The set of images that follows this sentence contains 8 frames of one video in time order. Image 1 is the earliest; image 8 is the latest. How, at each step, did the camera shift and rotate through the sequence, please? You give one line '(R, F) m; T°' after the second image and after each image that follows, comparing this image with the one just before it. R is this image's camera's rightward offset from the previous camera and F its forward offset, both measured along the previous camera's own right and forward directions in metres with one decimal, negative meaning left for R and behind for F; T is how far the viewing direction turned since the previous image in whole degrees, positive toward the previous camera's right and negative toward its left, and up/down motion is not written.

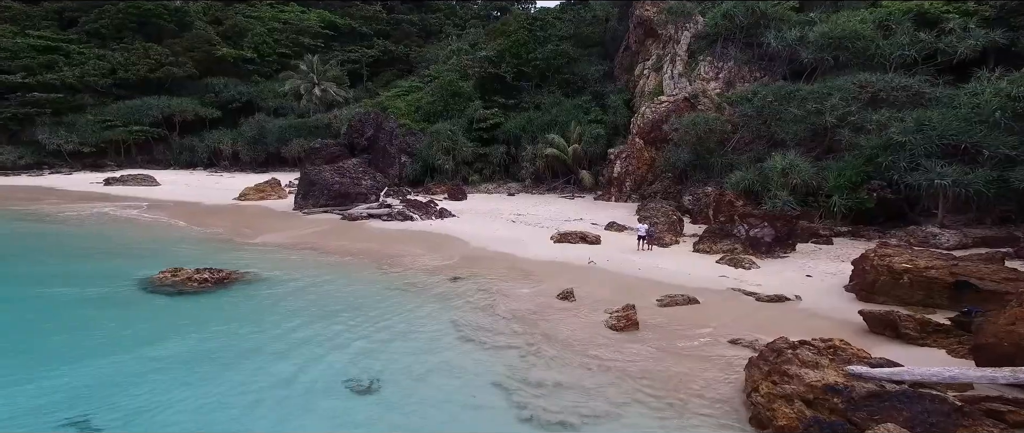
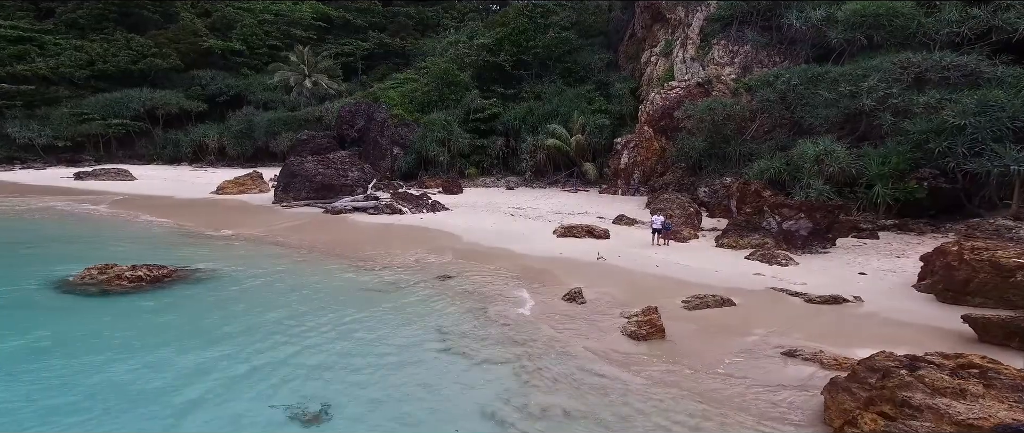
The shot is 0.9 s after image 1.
(-0.1, +1.7) m; +1°
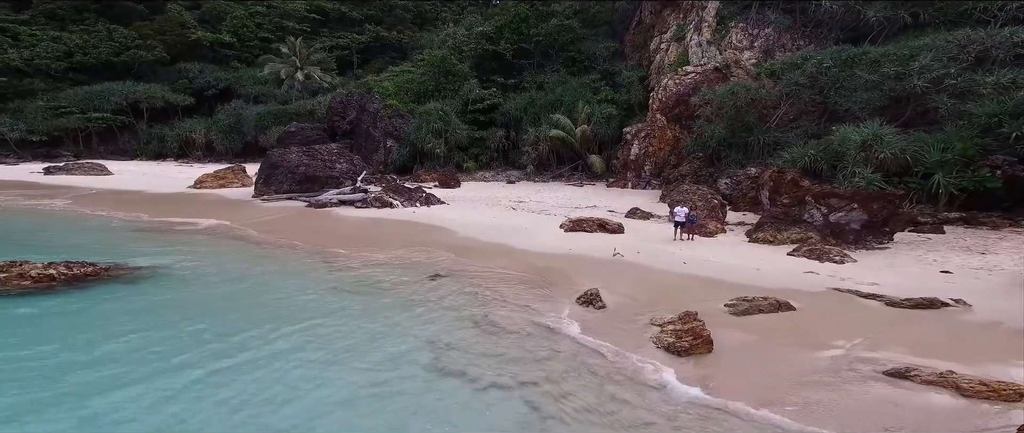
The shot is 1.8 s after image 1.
(-0.4, +1.6) m; +1°
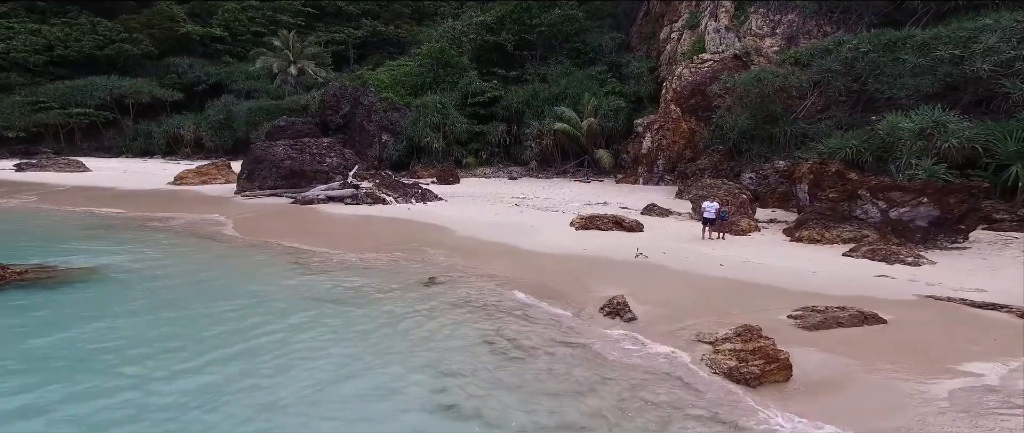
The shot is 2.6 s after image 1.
(-0.6, +1.4) m; 0°
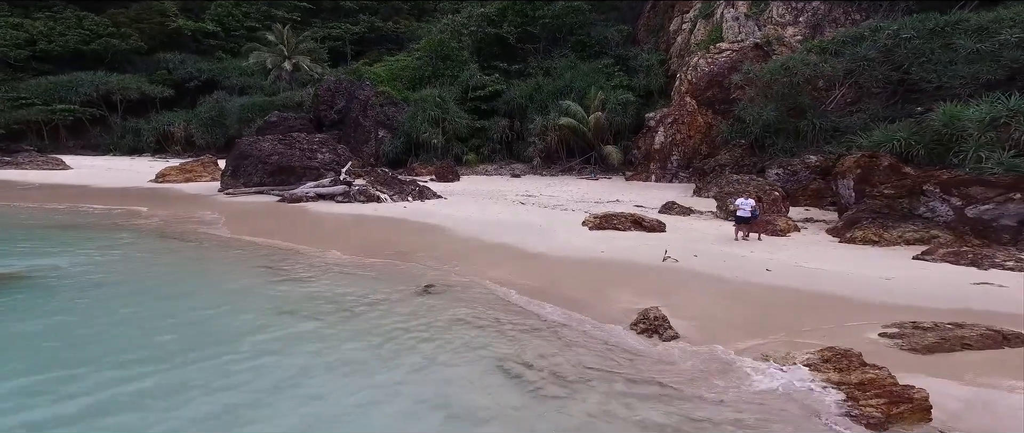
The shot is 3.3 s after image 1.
(-0.6, +1.2) m; 0°
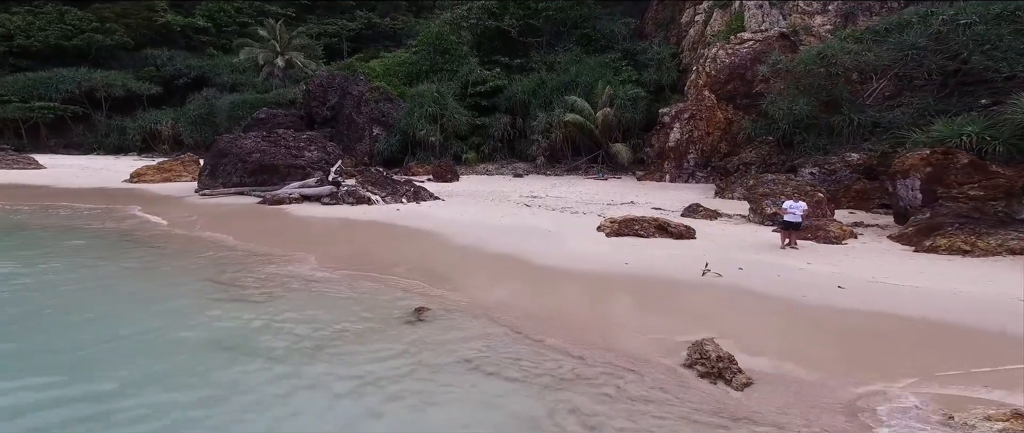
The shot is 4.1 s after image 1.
(-0.6, +1.4) m; 0°
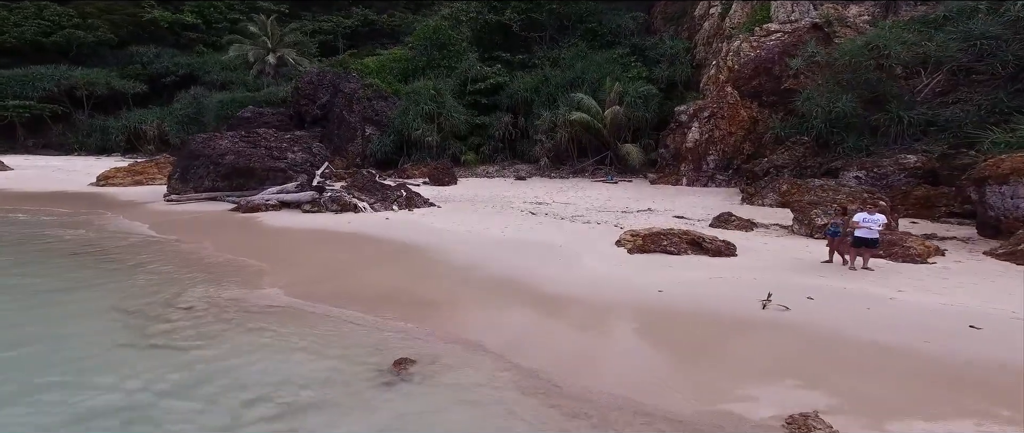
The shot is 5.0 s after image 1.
(-0.5, +1.5) m; 0°
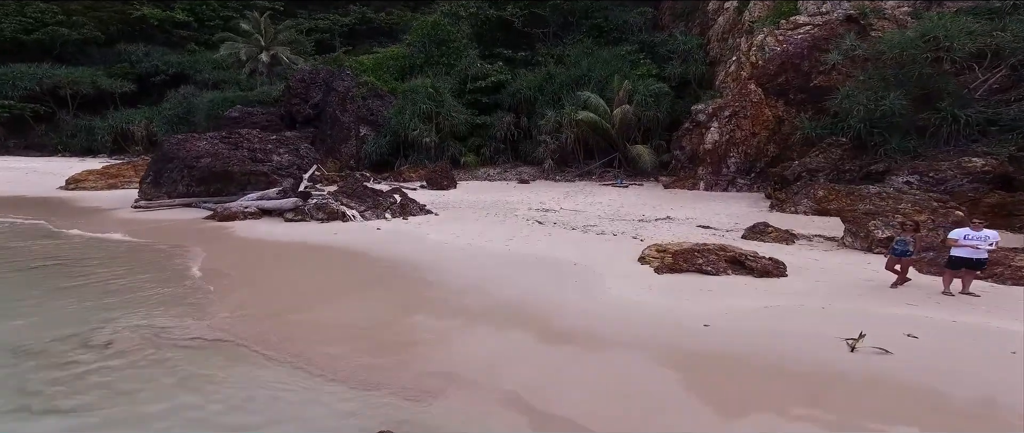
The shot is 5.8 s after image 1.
(-0.5, +1.3) m; 0°
